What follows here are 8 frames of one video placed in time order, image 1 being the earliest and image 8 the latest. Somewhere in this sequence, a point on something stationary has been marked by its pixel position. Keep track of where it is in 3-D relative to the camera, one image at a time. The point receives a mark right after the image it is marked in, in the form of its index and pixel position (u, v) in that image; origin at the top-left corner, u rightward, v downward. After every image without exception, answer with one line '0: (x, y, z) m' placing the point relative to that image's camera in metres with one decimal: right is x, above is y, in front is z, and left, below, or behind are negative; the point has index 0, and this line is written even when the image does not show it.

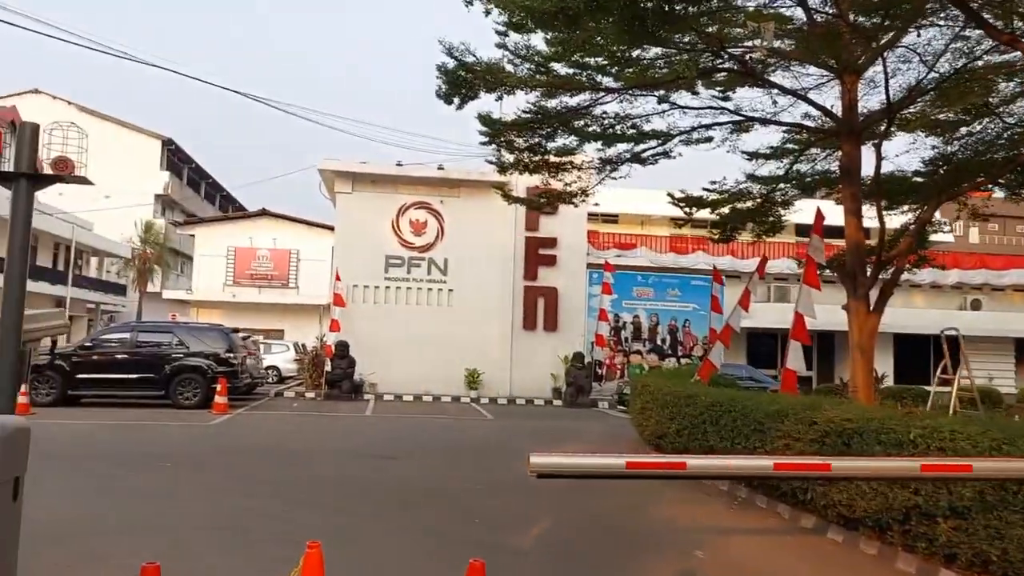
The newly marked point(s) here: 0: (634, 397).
0: (+1.9, -1.7, +12.5) m
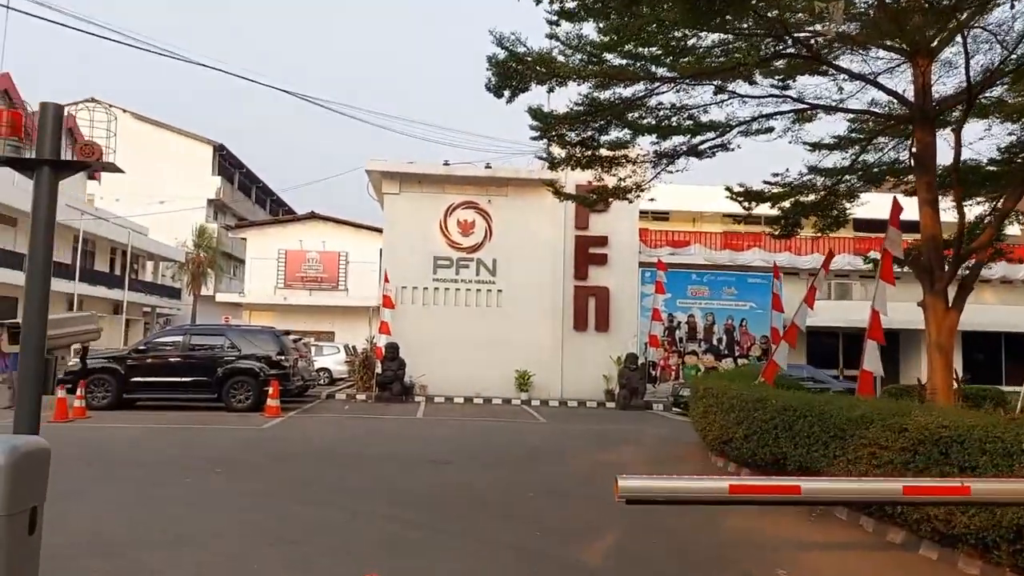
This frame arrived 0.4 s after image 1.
0: (+2.8, -1.7, +12.0) m
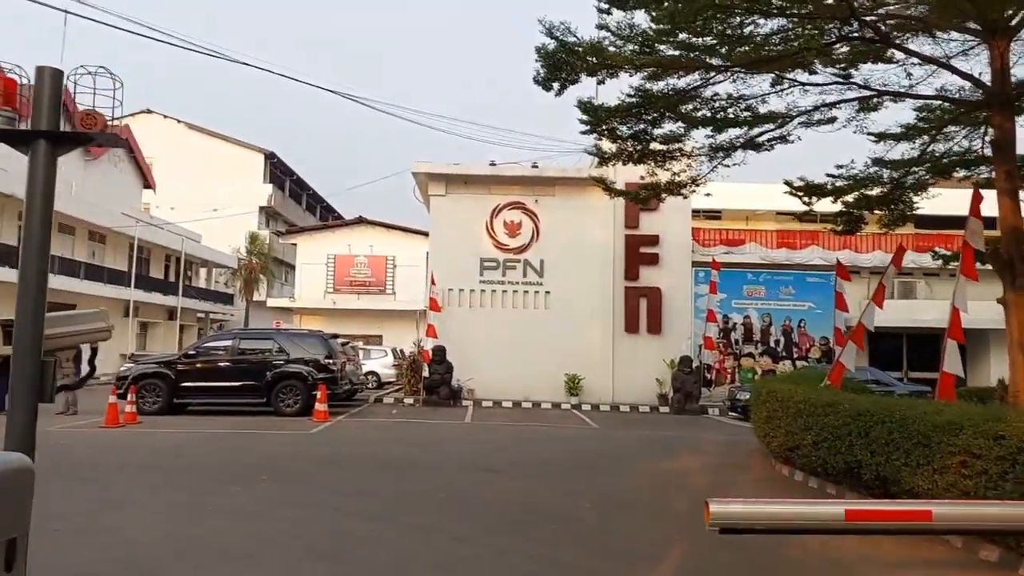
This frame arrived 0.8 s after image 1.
0: (+3.5, -1.6, +11.4) m
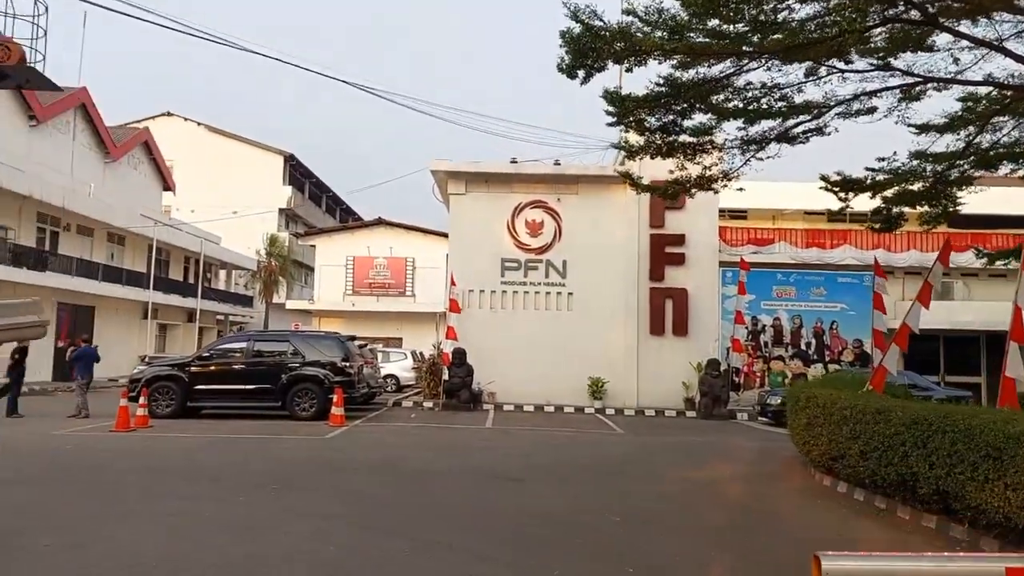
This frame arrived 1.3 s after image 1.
0: (+3.8, -1.6, +10.7) m
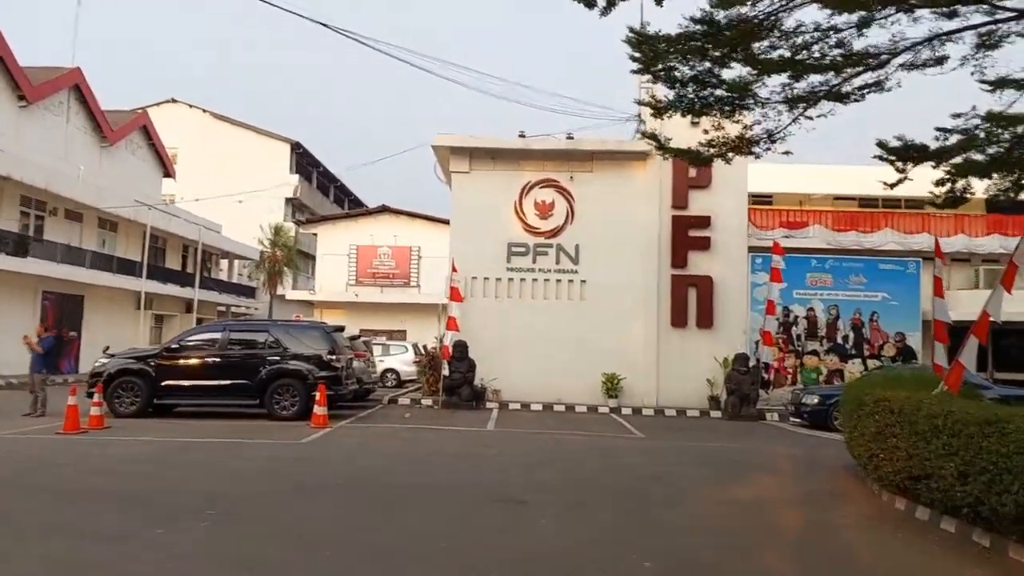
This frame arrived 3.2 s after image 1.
0: (+3.8, -1.4, +8.9) m
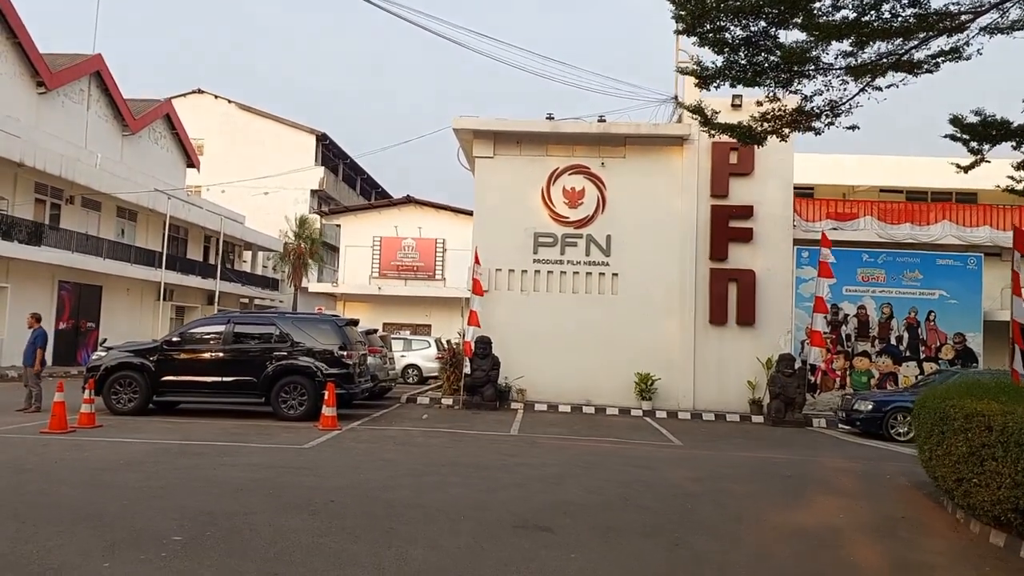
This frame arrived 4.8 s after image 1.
0: (+4.0, -1.4, +7.6) m
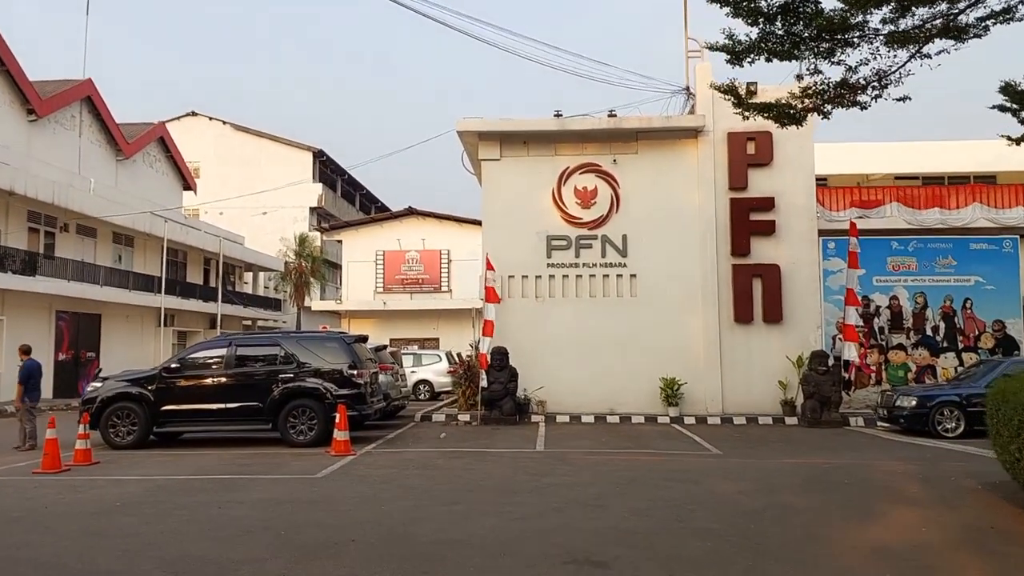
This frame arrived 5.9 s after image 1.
0: (+4.4, -1.2, +6.7) m
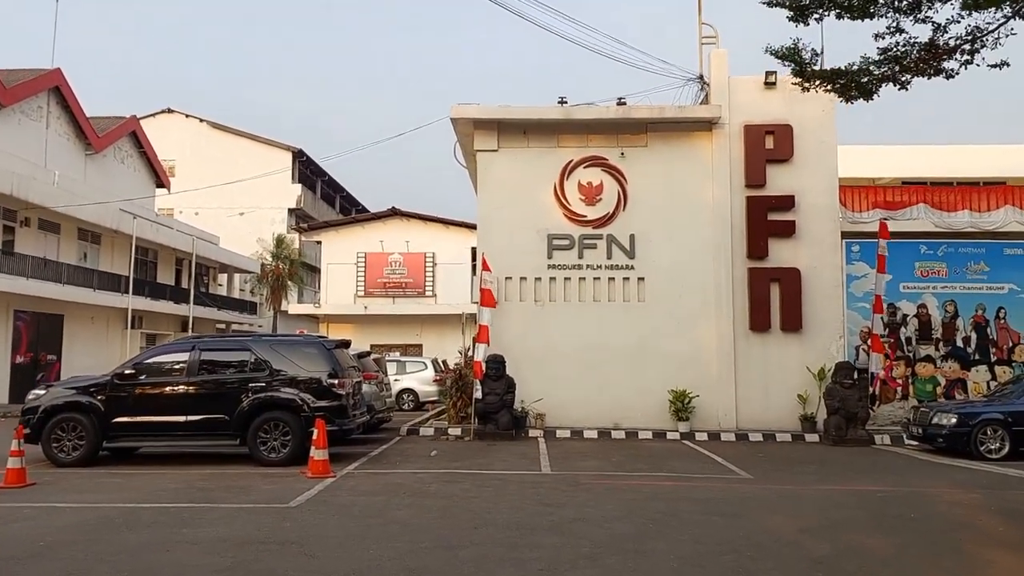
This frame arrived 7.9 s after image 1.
0: (+4.6, -1.2, +5.4) m
